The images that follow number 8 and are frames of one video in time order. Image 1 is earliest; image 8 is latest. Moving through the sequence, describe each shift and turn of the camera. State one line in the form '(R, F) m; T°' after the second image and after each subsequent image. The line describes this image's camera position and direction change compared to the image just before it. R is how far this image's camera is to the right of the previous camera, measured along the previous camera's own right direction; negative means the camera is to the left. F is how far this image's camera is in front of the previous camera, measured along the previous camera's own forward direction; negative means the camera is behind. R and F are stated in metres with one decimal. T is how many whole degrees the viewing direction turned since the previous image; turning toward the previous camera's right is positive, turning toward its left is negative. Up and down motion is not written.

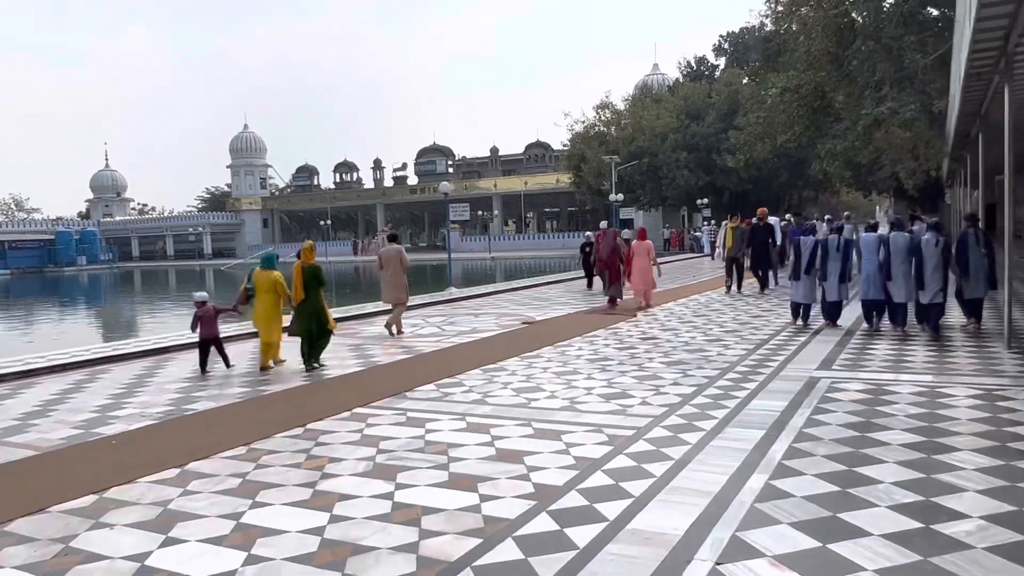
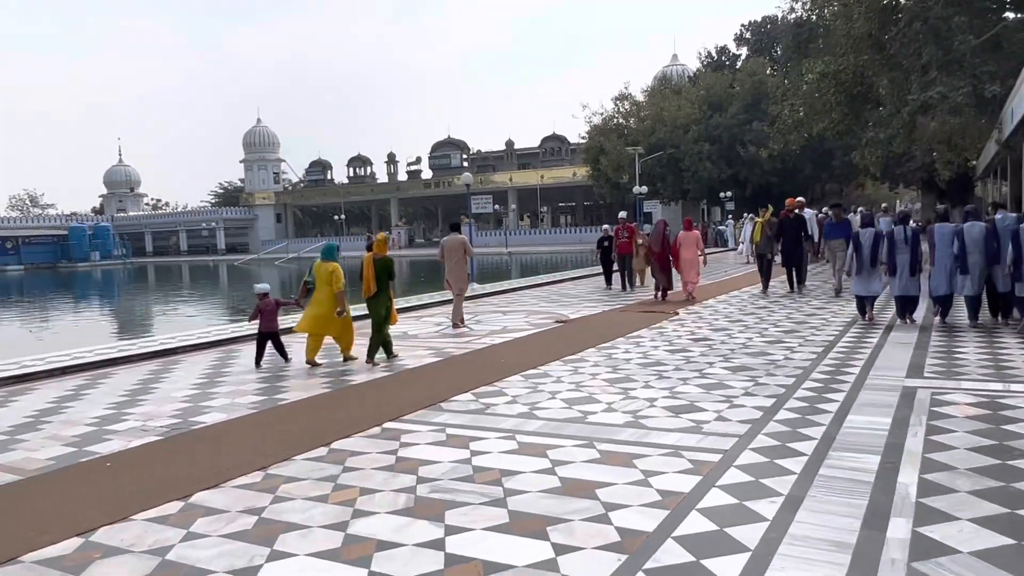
(-0.3, +0.9) m; -1°
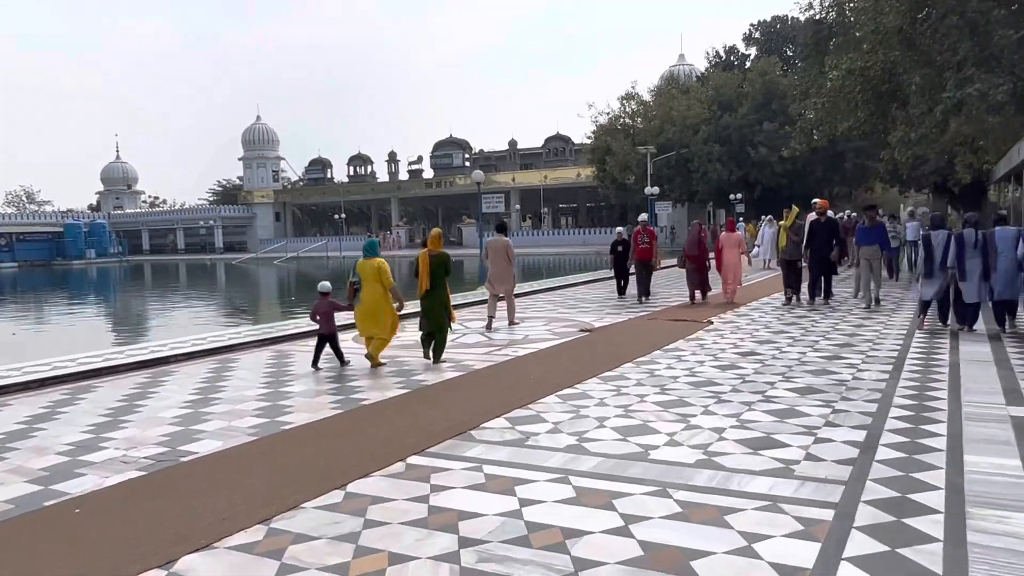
(-0.3, +0.9) m; 0°
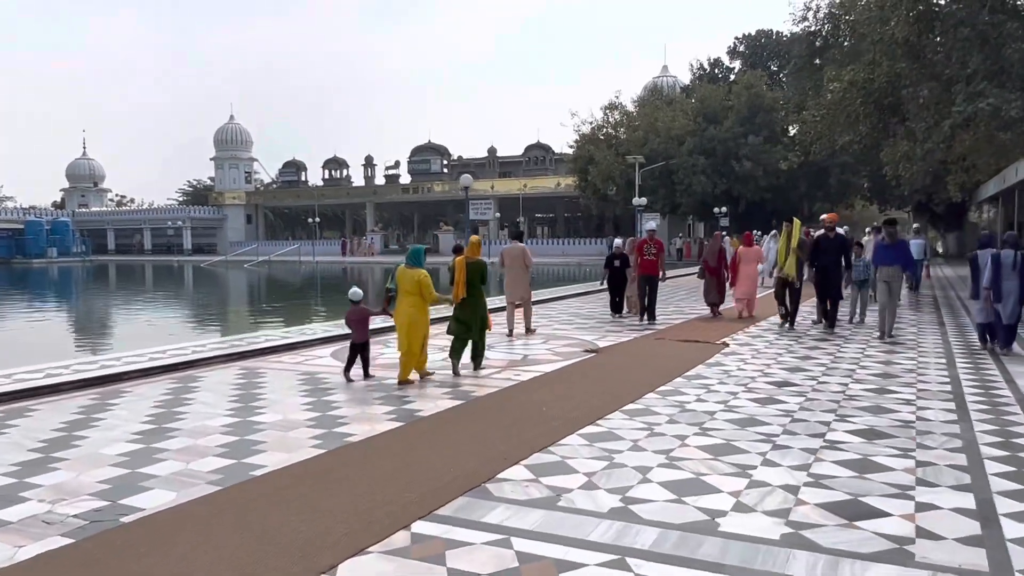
(-0.3, +1.0) m; +2°
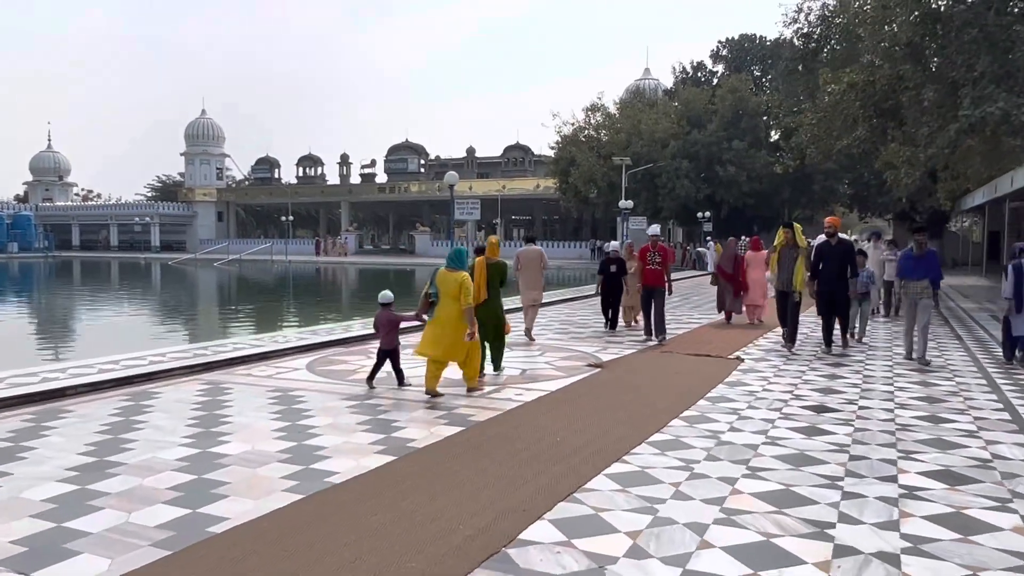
(-0.3, +0.9) m; +2°
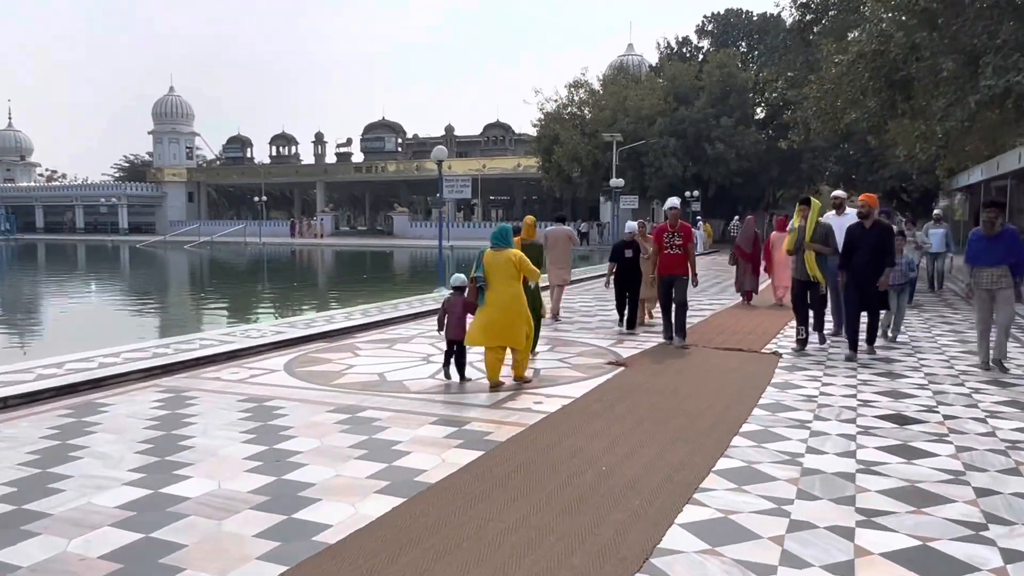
(-0.3, +1.1) m; +2°
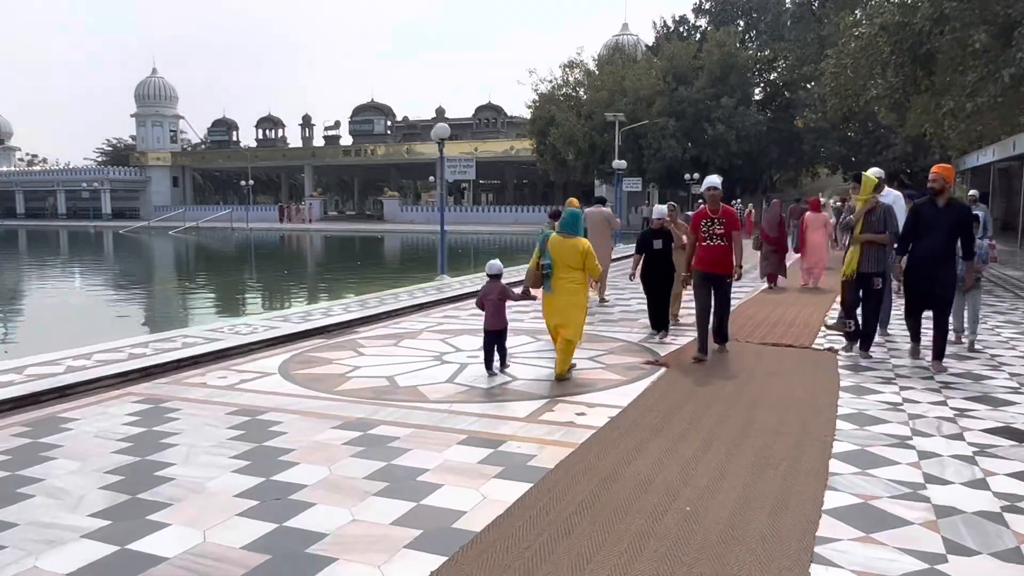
(-0.3, +0.9) m; +1°
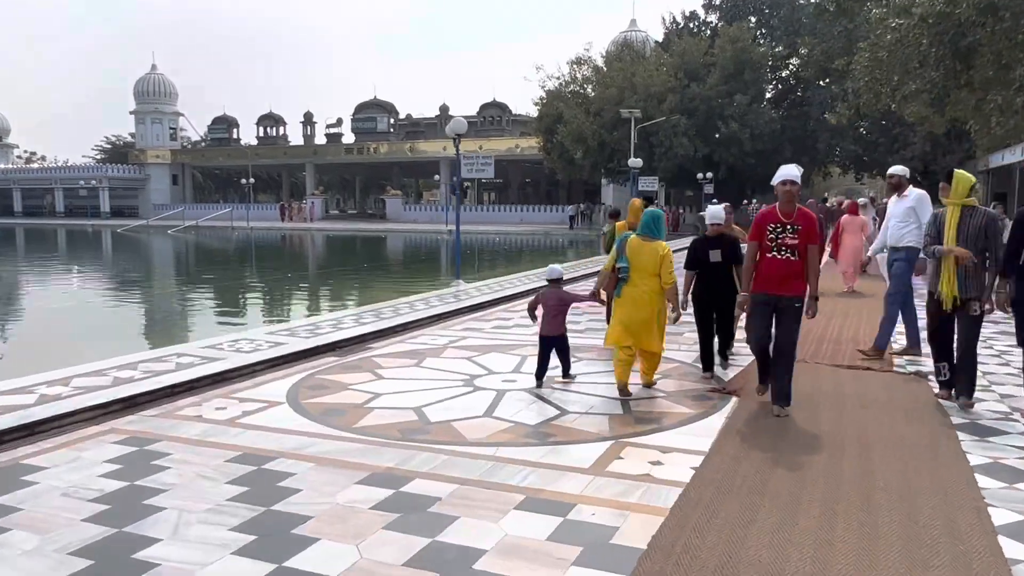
(-0.3, +0.9) m; 0°
